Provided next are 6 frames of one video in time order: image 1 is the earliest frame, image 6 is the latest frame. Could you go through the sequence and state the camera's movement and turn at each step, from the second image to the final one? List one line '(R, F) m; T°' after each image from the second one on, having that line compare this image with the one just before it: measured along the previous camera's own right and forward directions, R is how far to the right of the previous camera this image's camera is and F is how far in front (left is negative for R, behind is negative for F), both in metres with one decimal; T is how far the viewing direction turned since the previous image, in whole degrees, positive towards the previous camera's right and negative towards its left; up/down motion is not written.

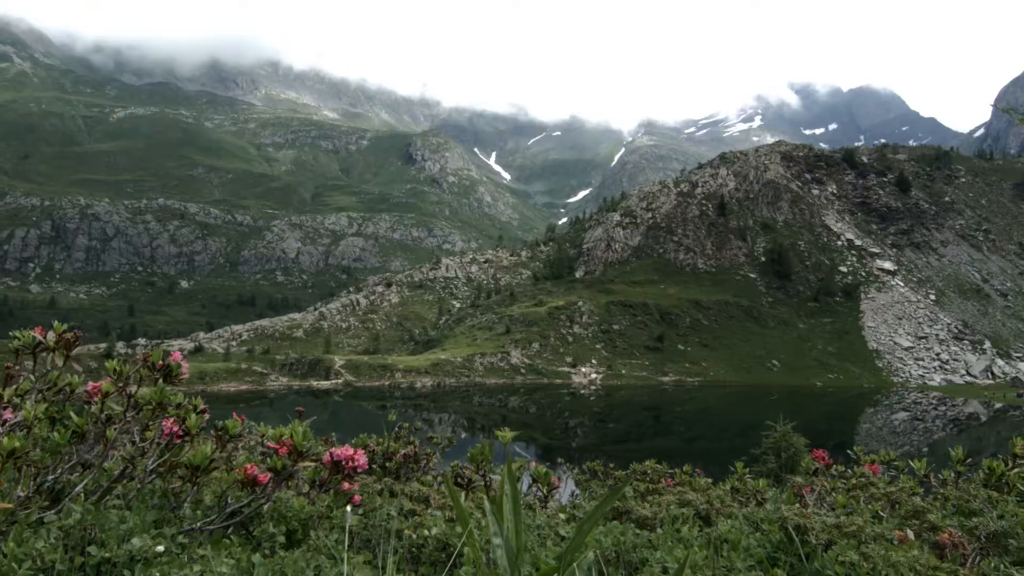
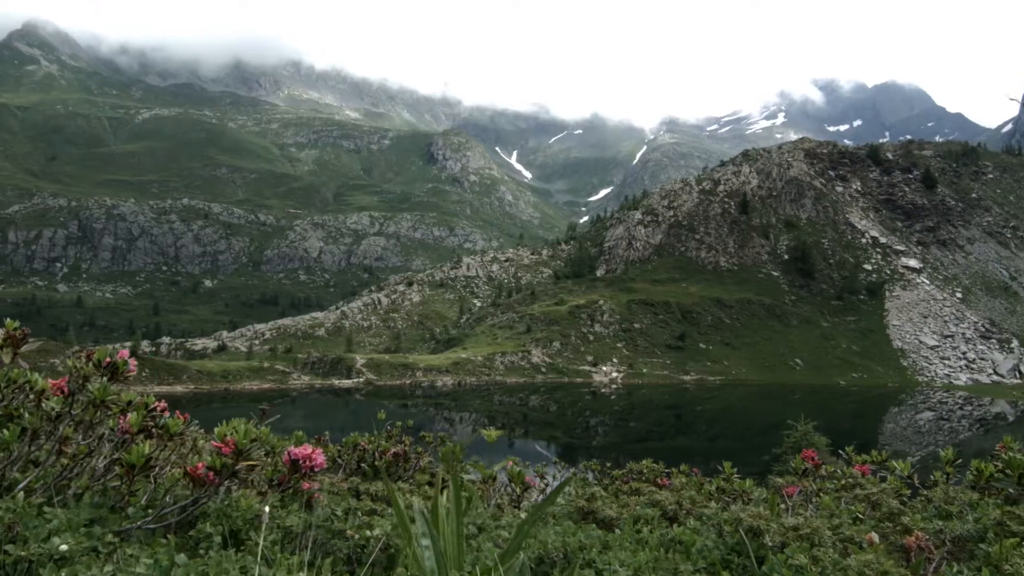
(+0.3, -0.8) m; -2°
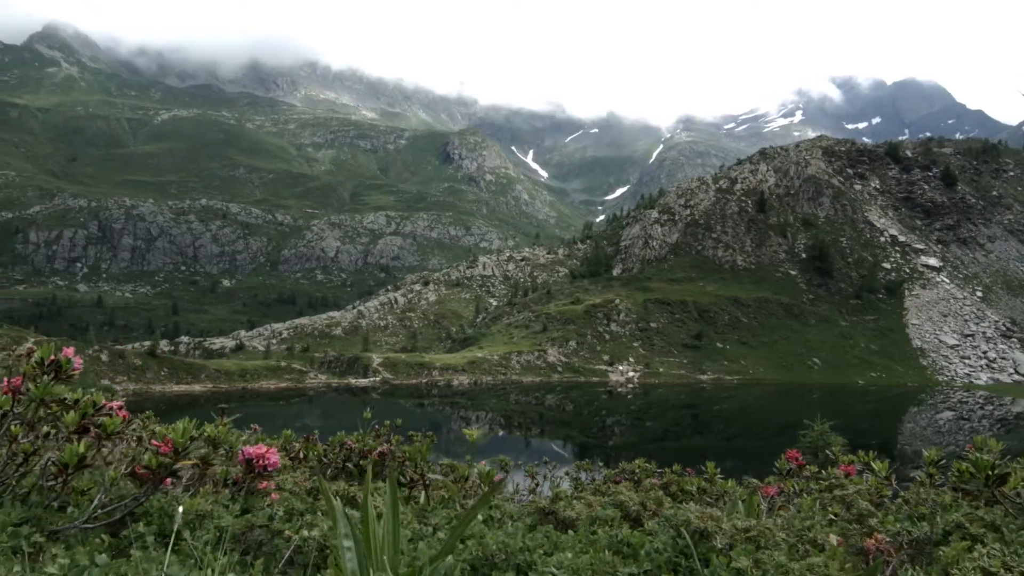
(0.0, -1.1) m; -2°
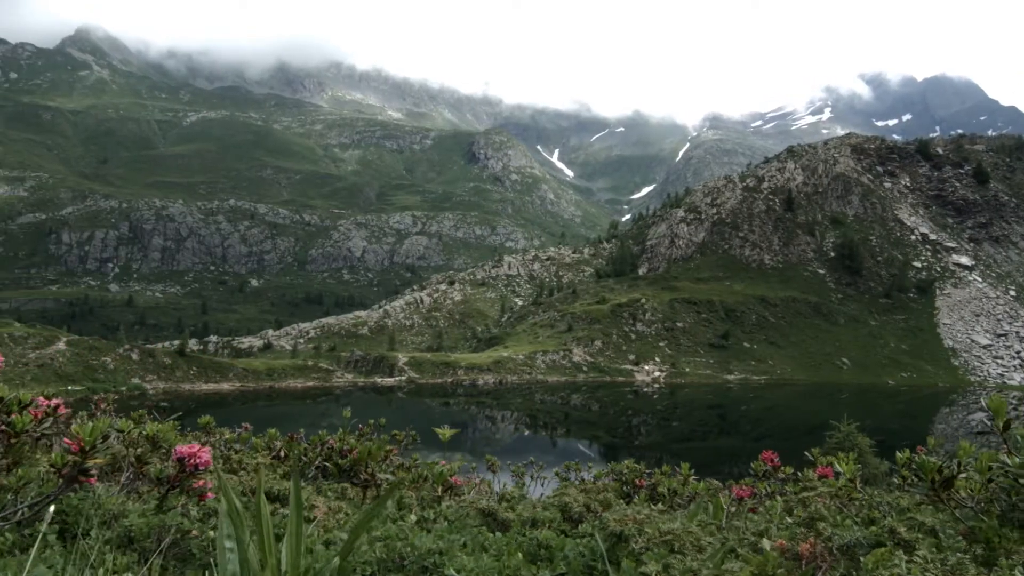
(-0.1, -1.8) m; -3°
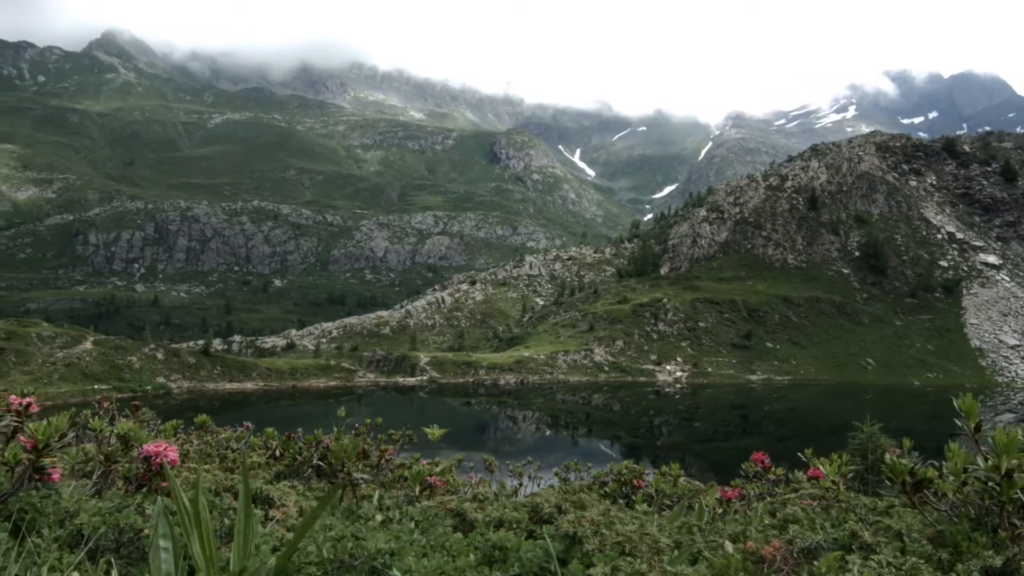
(+0.6, -0.7) m; -2°
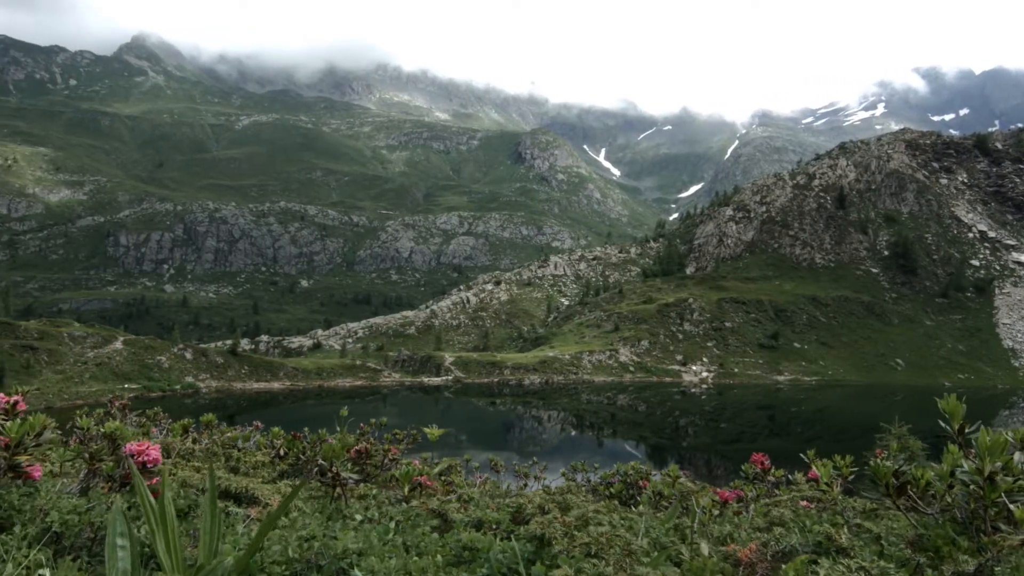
(+0.8, -0.8) m; -3°
